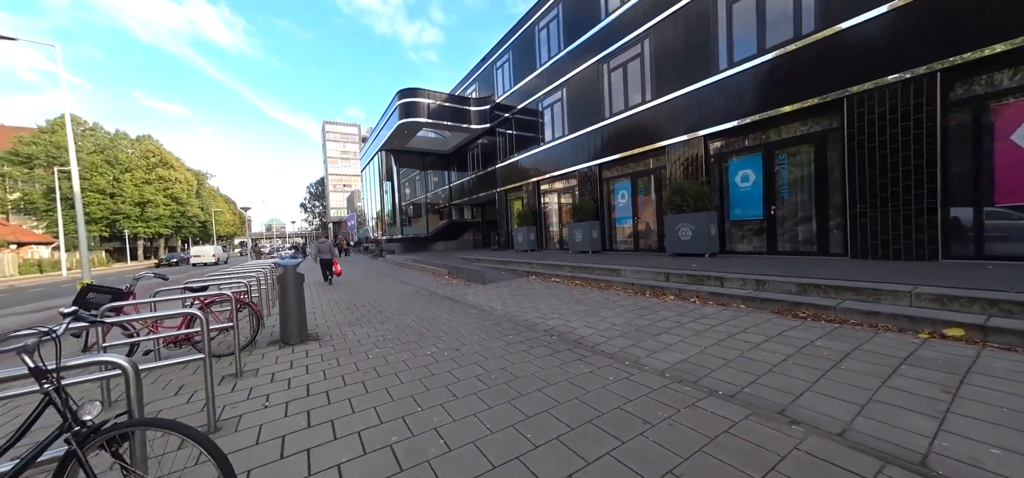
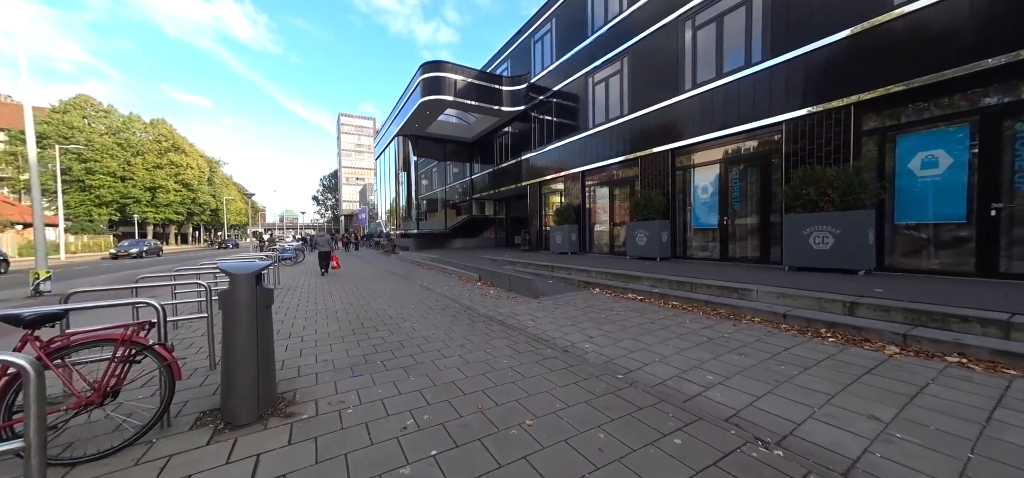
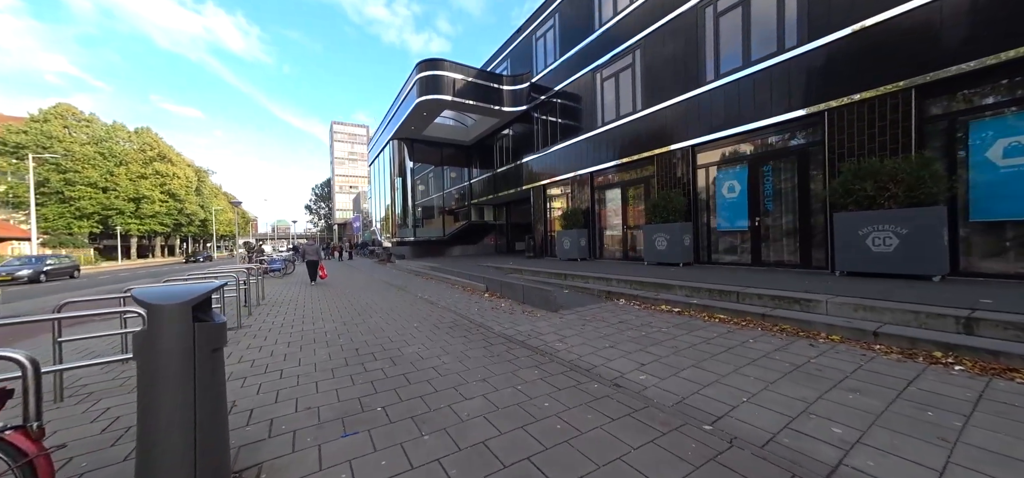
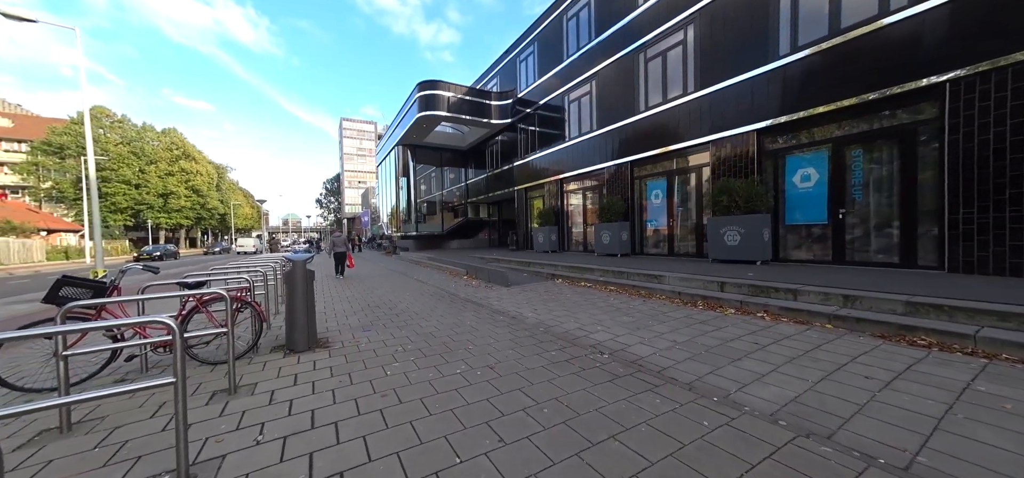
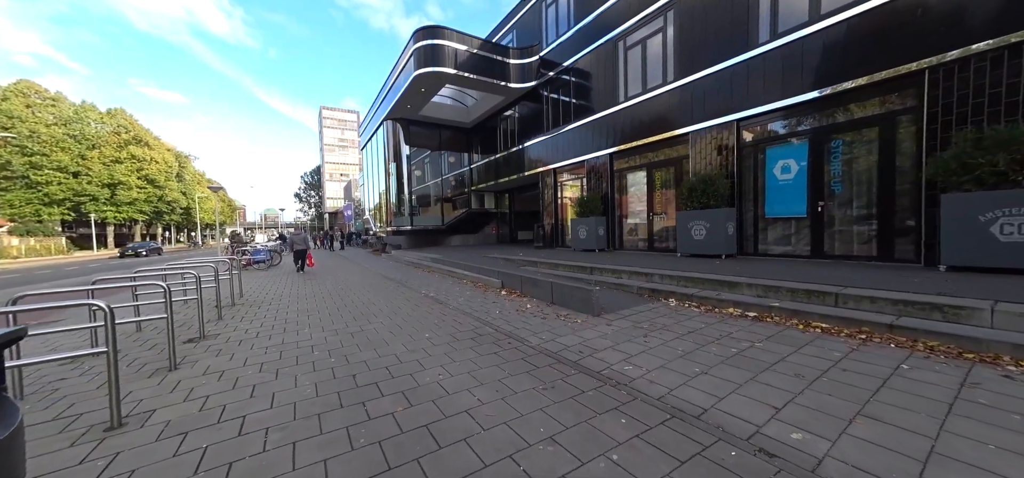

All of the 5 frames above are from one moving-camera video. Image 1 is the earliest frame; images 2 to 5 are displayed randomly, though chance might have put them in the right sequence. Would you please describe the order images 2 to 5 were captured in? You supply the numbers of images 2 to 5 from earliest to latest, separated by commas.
4, 2, 3, 5
